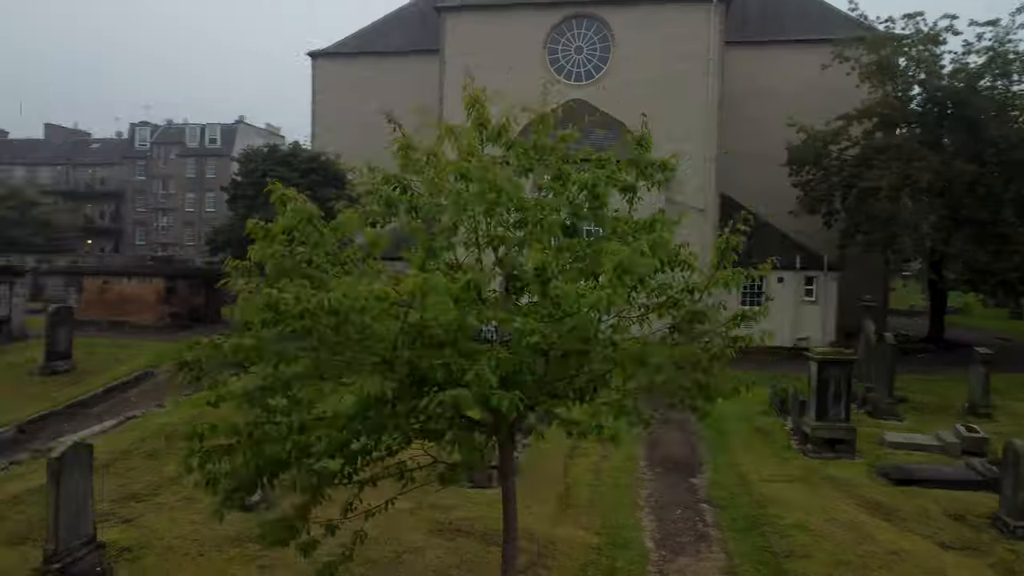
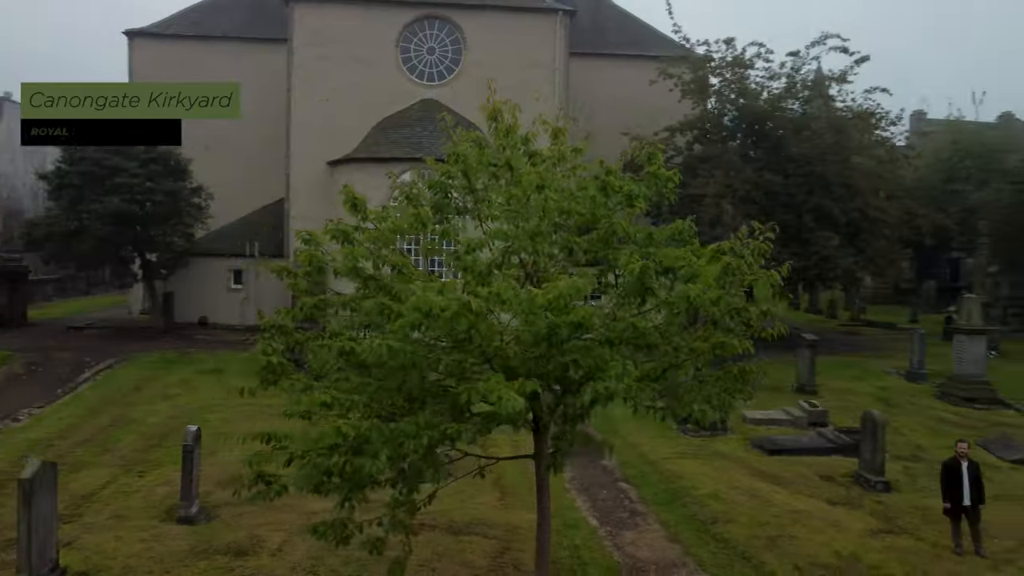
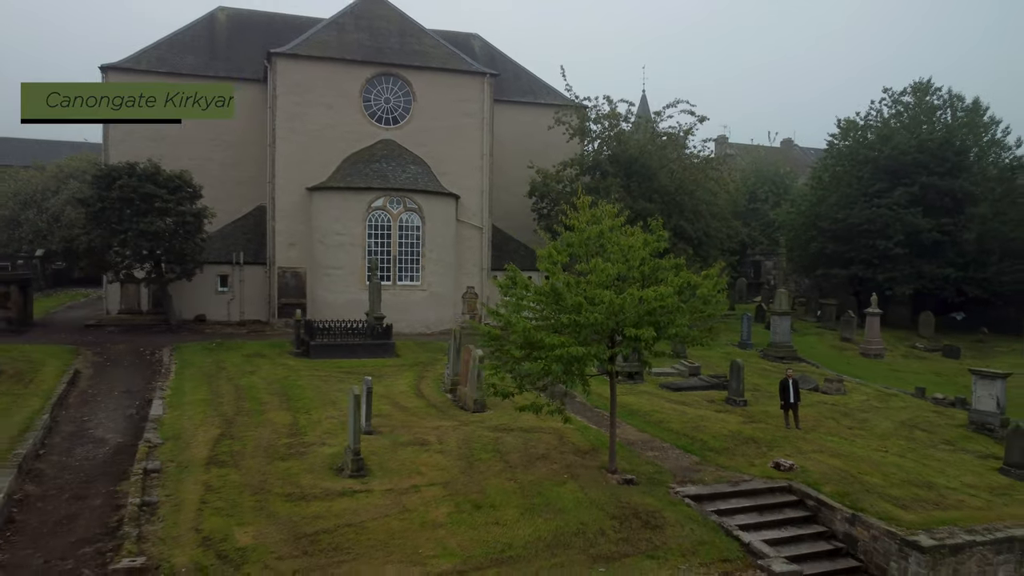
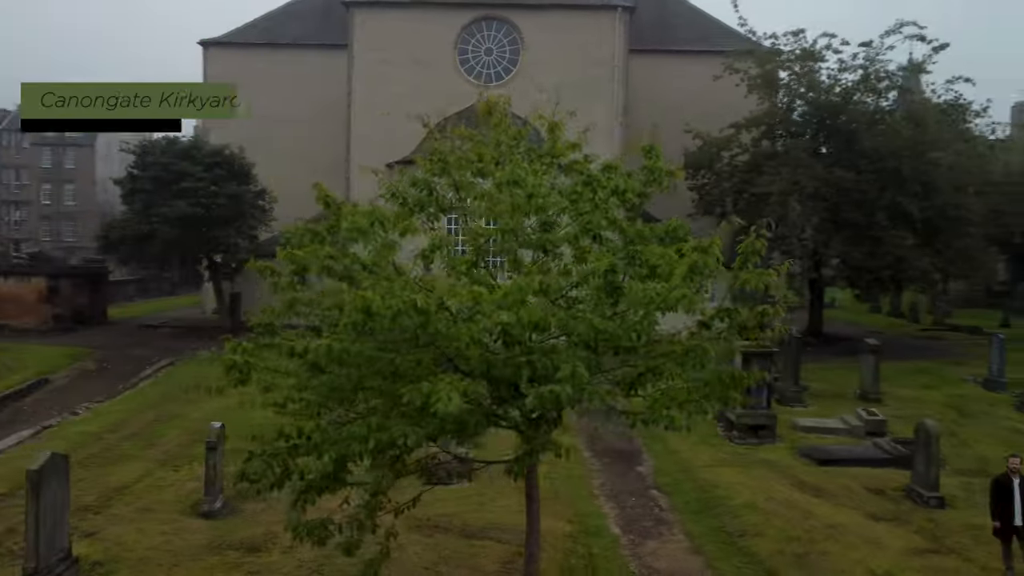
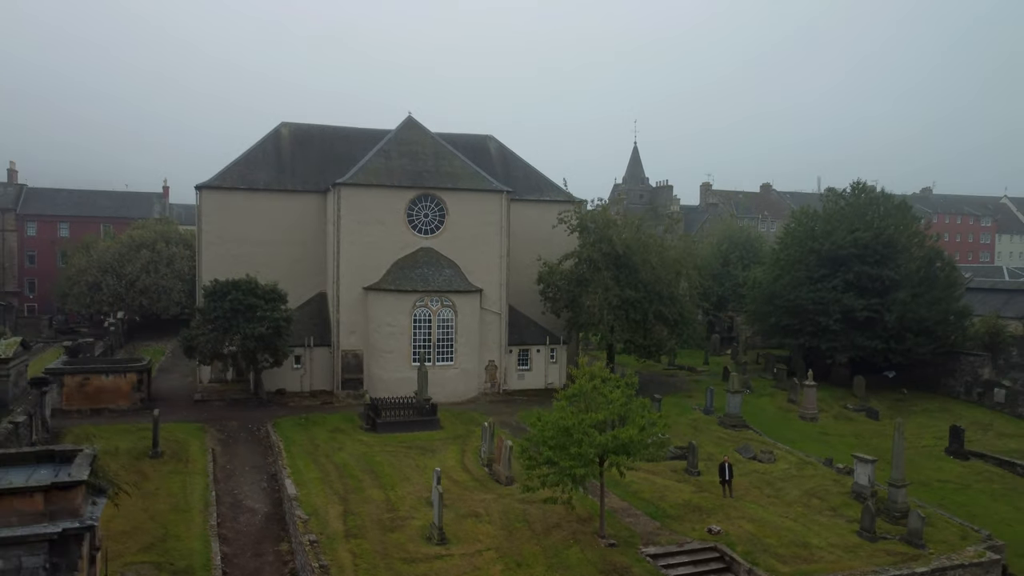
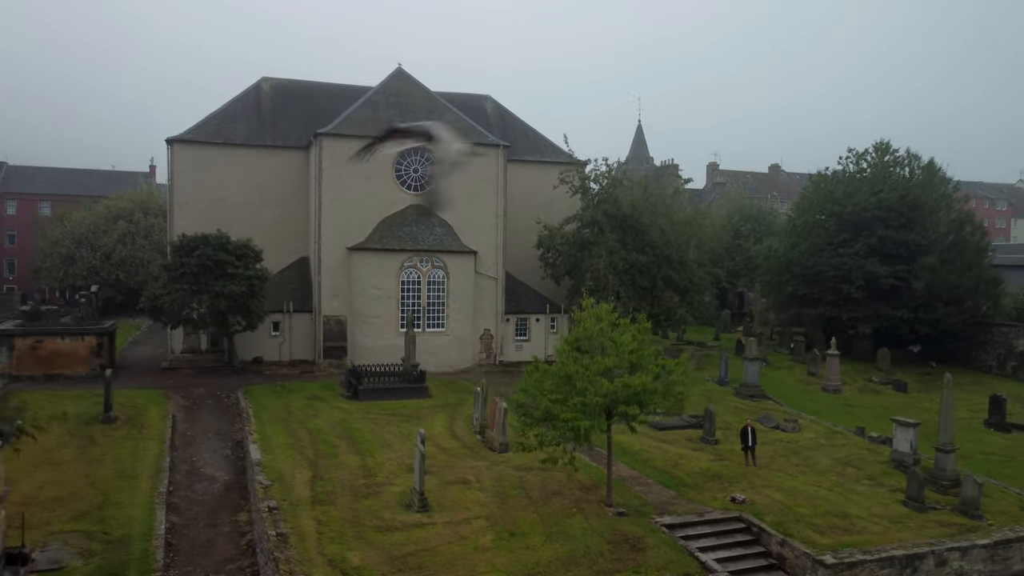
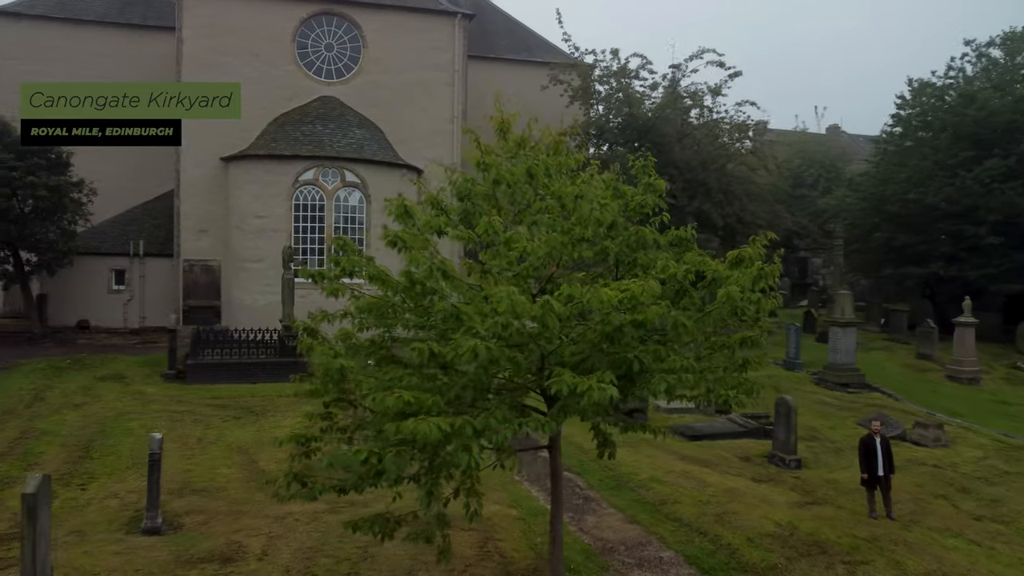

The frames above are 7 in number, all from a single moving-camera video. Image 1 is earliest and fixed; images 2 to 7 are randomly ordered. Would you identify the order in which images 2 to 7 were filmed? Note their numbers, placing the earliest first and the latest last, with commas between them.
4, 2, 7, 3, 6, 5
